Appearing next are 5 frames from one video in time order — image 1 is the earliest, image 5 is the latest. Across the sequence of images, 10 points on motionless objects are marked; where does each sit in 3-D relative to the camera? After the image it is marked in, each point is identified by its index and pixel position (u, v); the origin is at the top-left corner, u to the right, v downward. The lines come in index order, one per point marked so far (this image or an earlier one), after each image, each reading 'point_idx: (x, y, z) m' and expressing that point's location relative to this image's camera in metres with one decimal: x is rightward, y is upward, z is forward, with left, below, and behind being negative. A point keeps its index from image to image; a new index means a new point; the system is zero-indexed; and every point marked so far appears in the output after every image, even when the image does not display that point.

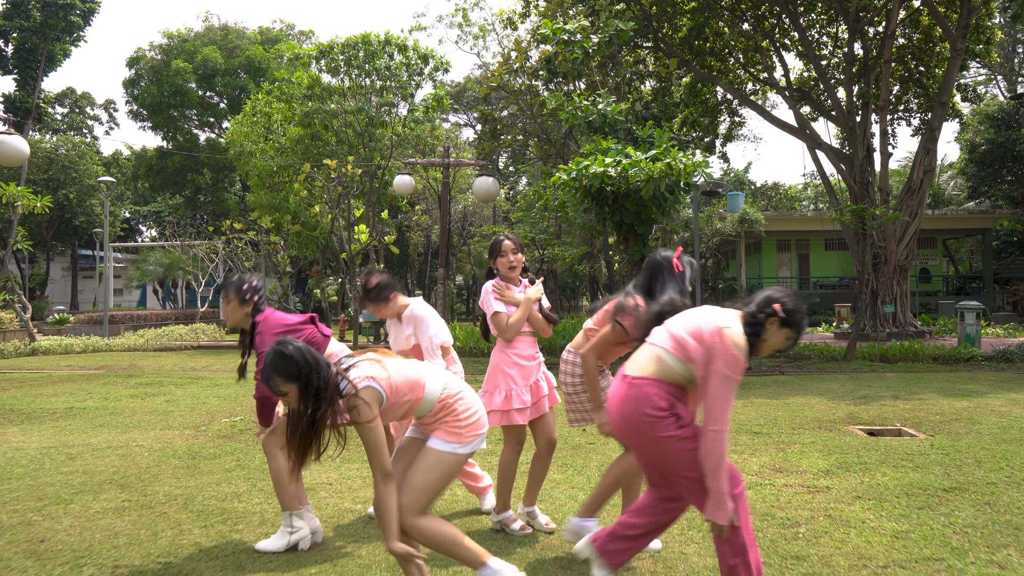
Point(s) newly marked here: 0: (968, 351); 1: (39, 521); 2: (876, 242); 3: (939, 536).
0: (+6.5, -0.9, +11.8) m
1: (-1.8, -0.9, +3.2) m
2: (+6.6, +0.8, +15.0) m
3: (+1.5, -0.9, +3.0) m
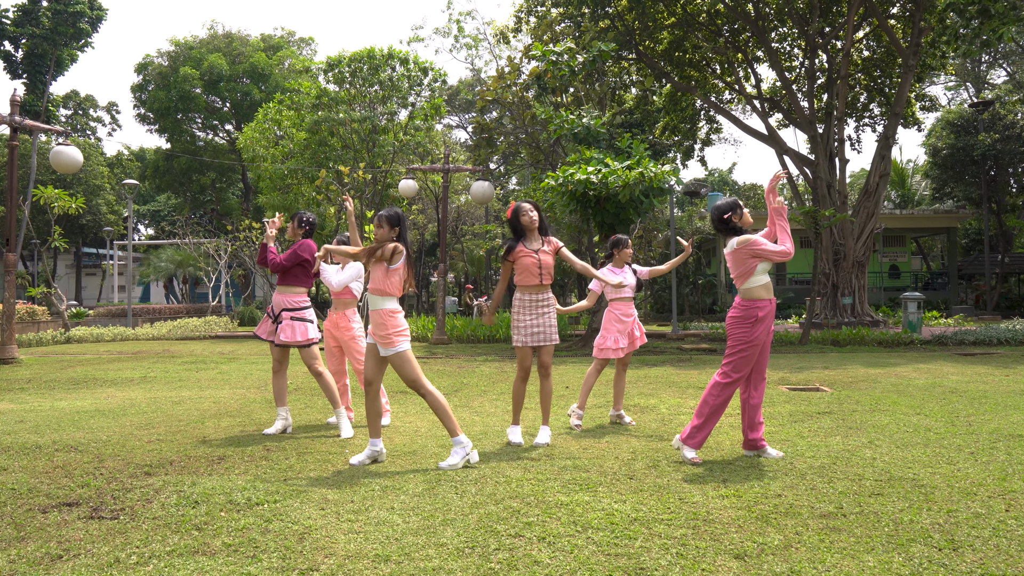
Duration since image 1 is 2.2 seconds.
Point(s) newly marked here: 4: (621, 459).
0: (+6.4, -0.8, +13.4) m
1: (-1.8, -0.8, +4.7) m
2: (+6.4, +1.0, +16.6) m
3: (+1.5, -0.8, +4.5) m
4: (+0.5, -0.8, +3.8) m
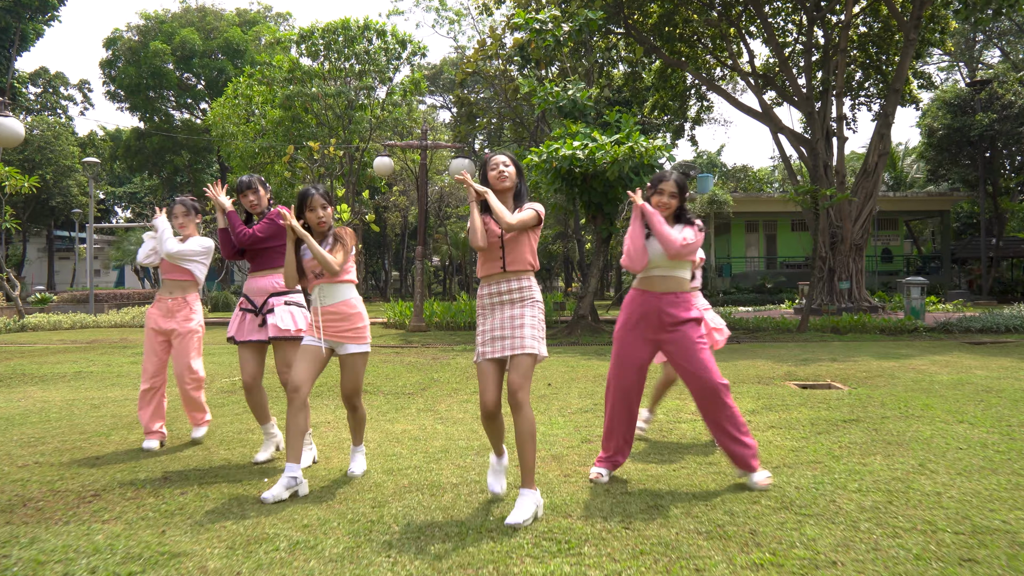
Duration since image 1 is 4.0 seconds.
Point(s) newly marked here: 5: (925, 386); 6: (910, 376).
0: (+6.1, -0.5, +12.6) m
1: (-2.0, -0.7, +3.9) m
2: (+6.1, +1.3, +15.8) m
3: (+1.4, -0.7, +3.7) m
4: (+0.4, -0.7, +2.9) m
5: (+3.0, -0.7, +6.0) m
6: (+3.2, -0.7, +6.6) m
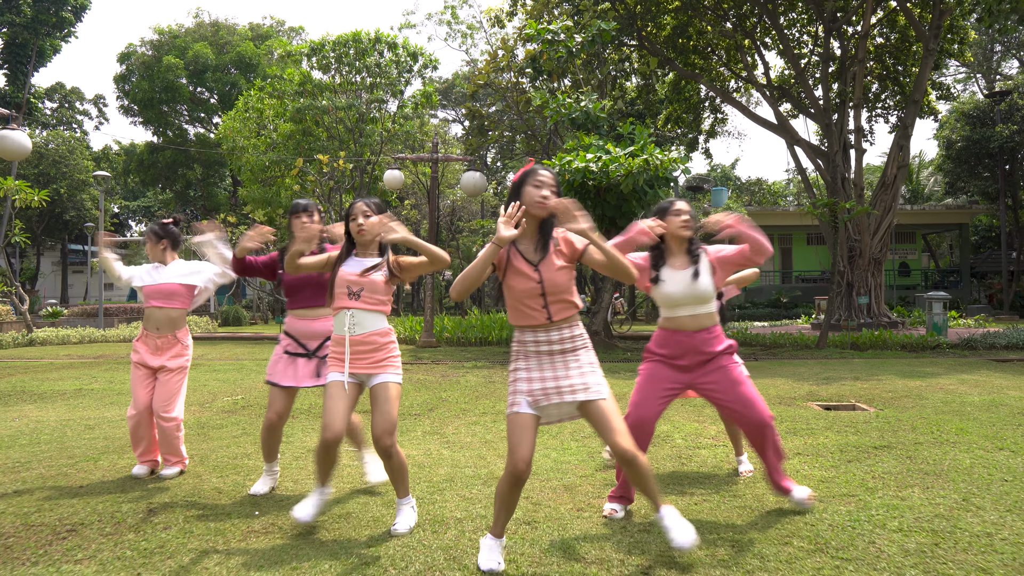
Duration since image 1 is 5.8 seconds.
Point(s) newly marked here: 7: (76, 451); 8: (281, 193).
0: (+6.3, -0.8, +12.3) m
1: (-1.9, -0.8, +3.7) m
2: (+6.3, +1.0, +15.5) m
3: (+1.4, -0.8, +3.4) m
4: (+0.4, -0.8, +2.7) m
5: (+3.0, -0.8, +5.7) m
6: (+3.3, -0.8, +6.3) m
7: (-2.2, -0.8, +4.3) m
8: (-5.2, +2.2, +18.8) m
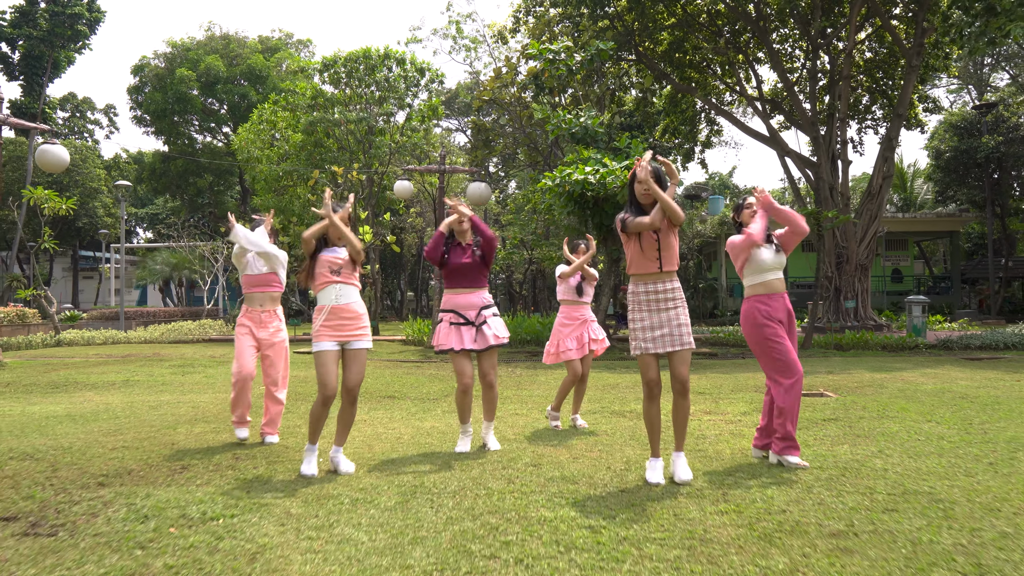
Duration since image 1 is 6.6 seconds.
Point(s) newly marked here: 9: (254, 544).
0: (+6.3, -0.8, +13.1) m
1: (-1.9, -0.8, +4.5) m
2: (+6.4, +0.9, +16.4) m
3: (+1.5, -0.8, +4.2) m
4: (+0.4, -0.8, +3.5) m
5: (+3.1, -0.8, +6.5) m
6: (+3.3, -0.8, +7.1) m
7: (-2.2, -0.8, +5.1) m
8: (-5.1, +2.1, +19.6) m
9: (-0.7, -0.7, +2.4) m
